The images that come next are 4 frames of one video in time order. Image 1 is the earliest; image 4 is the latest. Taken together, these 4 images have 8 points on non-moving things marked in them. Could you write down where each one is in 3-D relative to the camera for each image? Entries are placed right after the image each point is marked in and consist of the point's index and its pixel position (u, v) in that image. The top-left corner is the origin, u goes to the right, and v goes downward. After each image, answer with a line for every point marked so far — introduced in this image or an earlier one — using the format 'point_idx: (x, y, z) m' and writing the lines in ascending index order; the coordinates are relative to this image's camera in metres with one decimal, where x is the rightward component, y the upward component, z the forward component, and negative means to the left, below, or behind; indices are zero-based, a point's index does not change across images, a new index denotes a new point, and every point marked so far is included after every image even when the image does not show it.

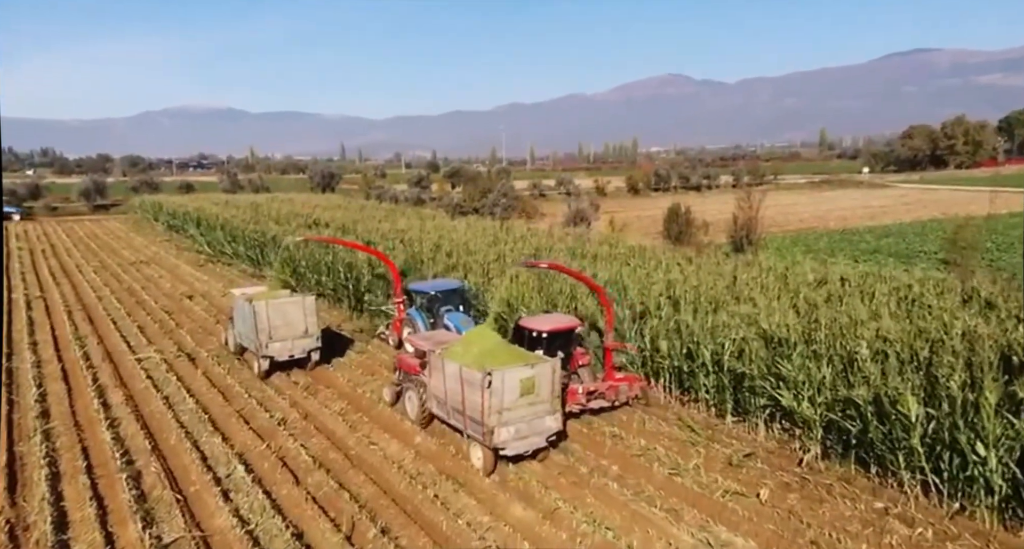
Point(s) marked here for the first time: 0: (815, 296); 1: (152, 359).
0: (+4.3, -0.3, +10.7) m
1: (-5.8, -1.4, +12.2) m
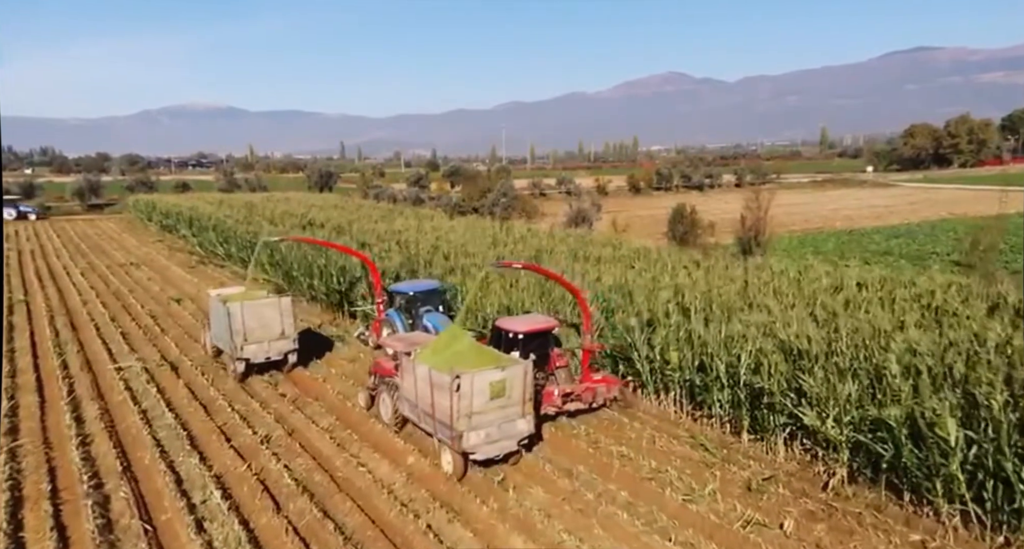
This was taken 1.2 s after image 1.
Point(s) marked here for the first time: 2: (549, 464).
0: (+4.3, -0.4, +10.1) m
1: (-5.8, -1.4, +11.6) m
2: (+0.4, -1.9, +7.7) m
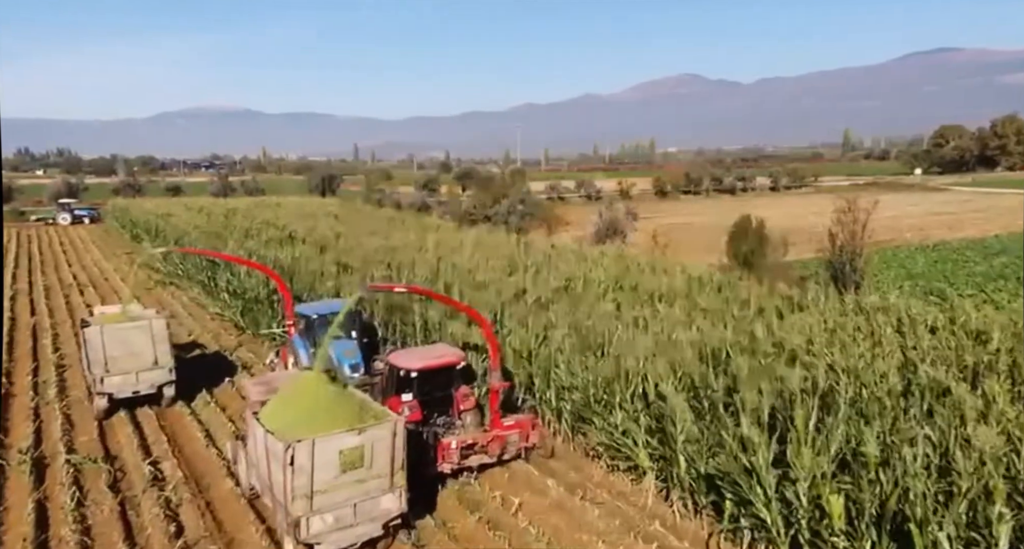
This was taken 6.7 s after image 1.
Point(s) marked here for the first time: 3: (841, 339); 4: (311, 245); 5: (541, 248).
0: (+4.5, -1.0, +6.2) m
1: (-5.5, -2.0, +7.8) m
2: (+0.6, -2.5, +3.8) m
3: (+3.5, -0.7, +8.3) m
4: (-4.6, +0.6, +17.2) m
5: (+0.7, +0.6, +16.9) m
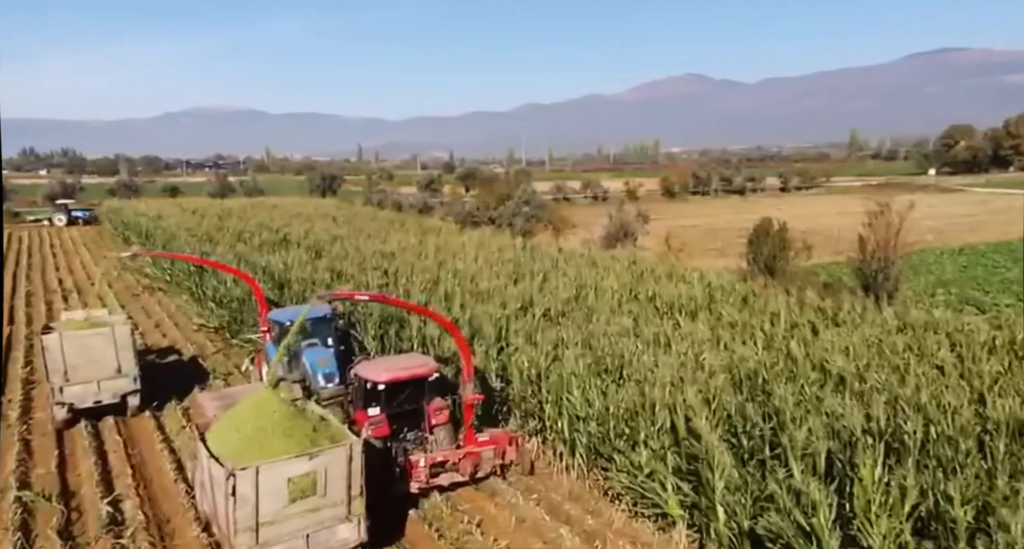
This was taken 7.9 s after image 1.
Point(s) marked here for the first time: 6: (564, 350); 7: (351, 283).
0: (+4.6, -1.1, +5.2) m
1: (-5.4, -2.1, +6.9) m
2: (+0.6, -2.6, +2.9) m
3: (+3.6, -0.8, +7.3) m
4: (-4.5, +0.5, +16.3) m
5: (+0.8, +0.5, +16.0) m
6: (+0.5, -0.8, +8.0) m
7: (-2.5, -0.2, +12.3) m
